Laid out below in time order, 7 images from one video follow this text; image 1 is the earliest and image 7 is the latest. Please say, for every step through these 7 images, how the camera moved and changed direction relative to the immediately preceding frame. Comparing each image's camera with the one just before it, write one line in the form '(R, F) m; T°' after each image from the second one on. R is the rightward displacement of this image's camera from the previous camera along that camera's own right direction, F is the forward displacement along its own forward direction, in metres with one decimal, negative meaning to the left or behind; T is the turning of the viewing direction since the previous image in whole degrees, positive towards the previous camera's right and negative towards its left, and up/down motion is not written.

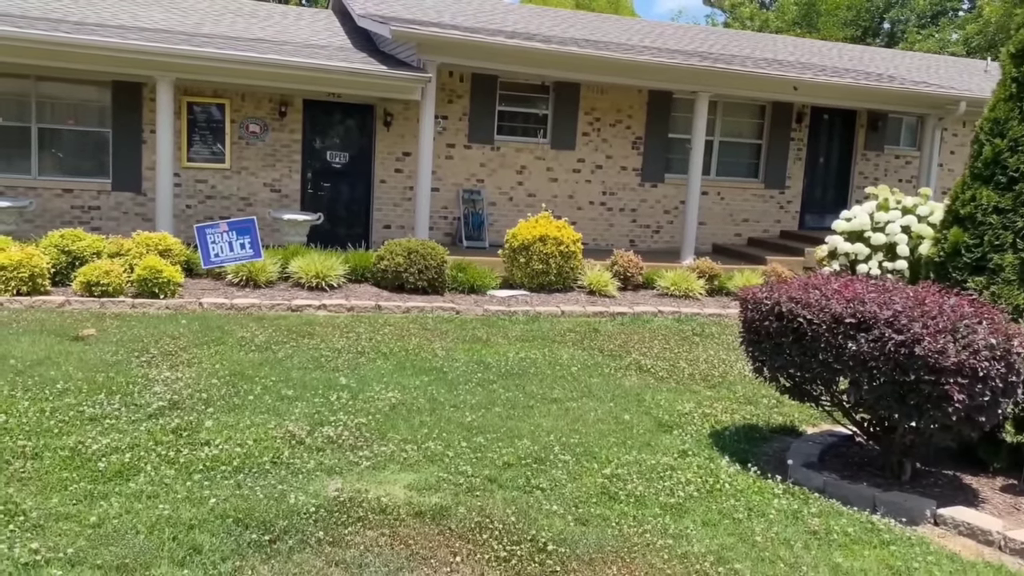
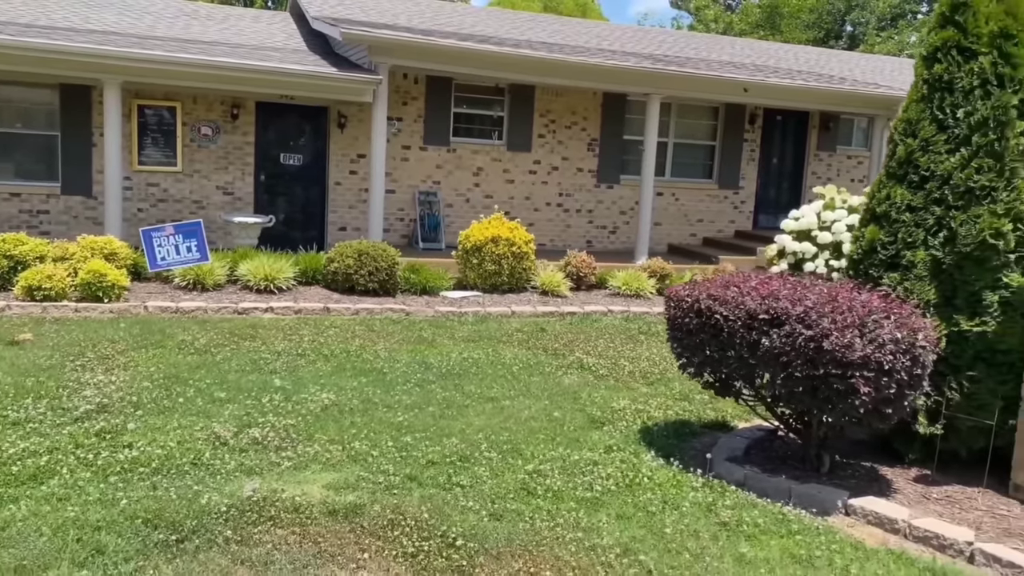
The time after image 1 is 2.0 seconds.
(+0.3, -0.1) m; +2°
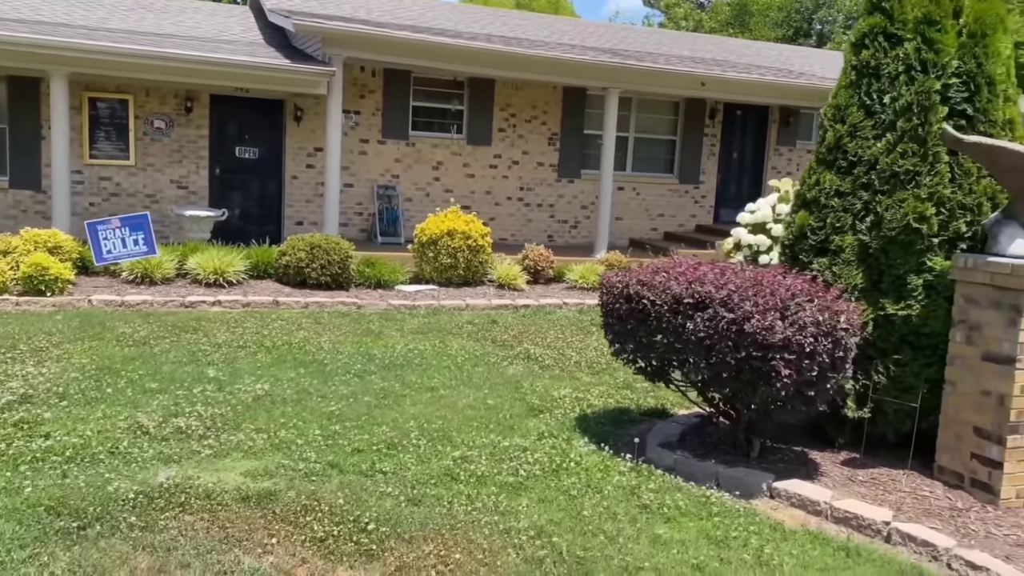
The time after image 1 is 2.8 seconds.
(+0.3, 0.0) m; +2°
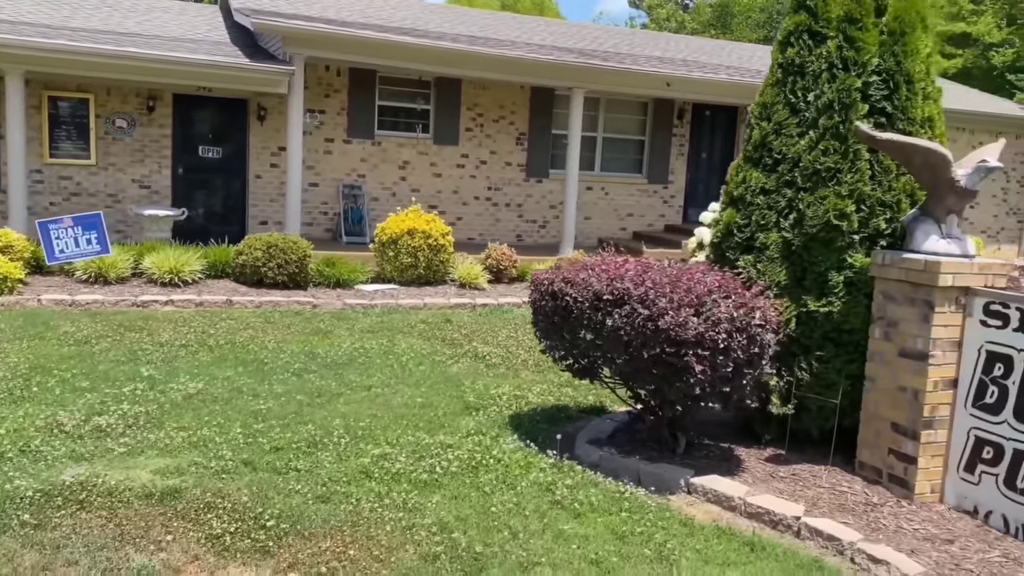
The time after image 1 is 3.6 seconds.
(+0.4, 0.0) m; +1°
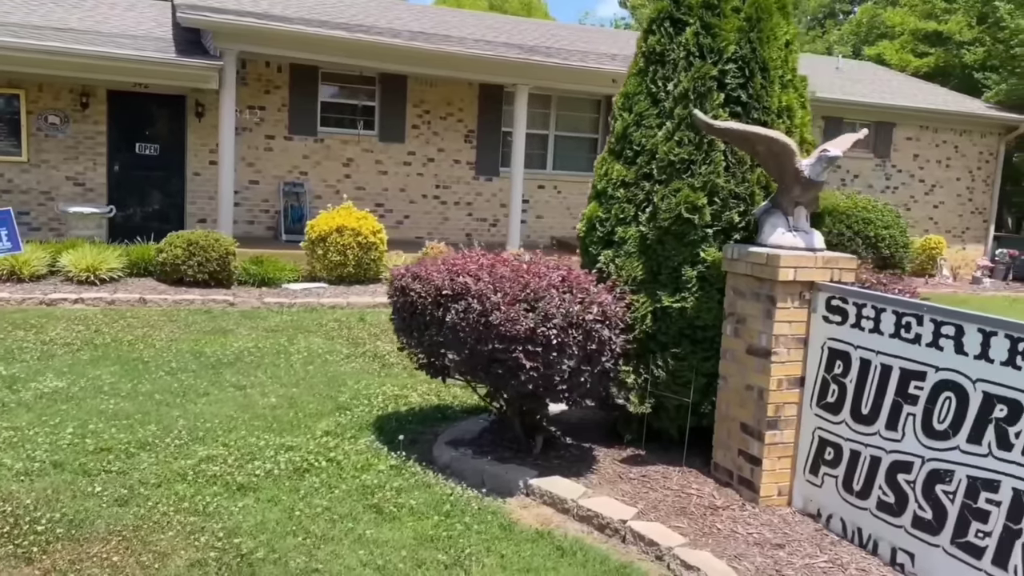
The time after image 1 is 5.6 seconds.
(+0.9, +0.2) m; 0°
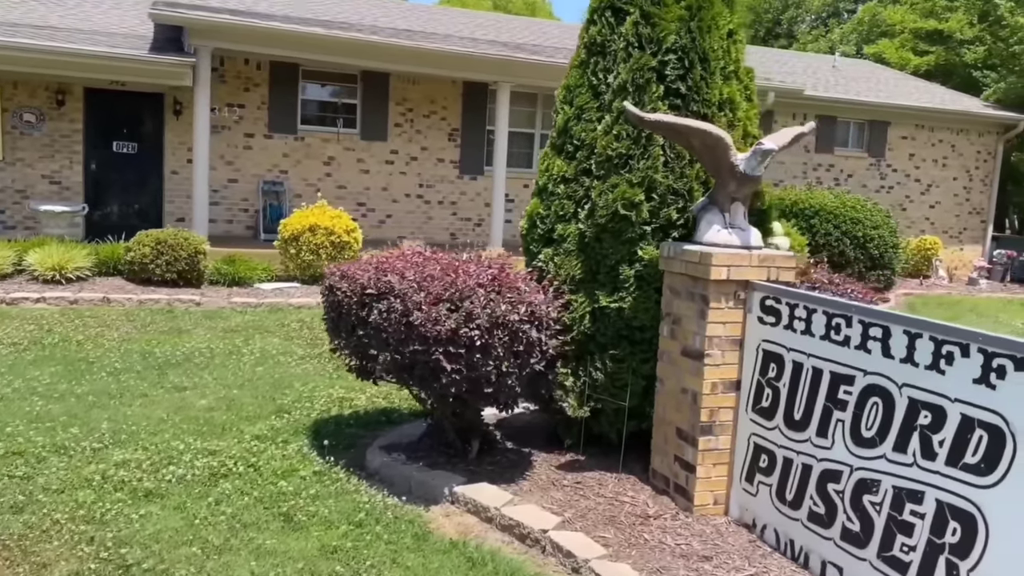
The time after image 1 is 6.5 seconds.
(+0.4, +0.2) m; -1°
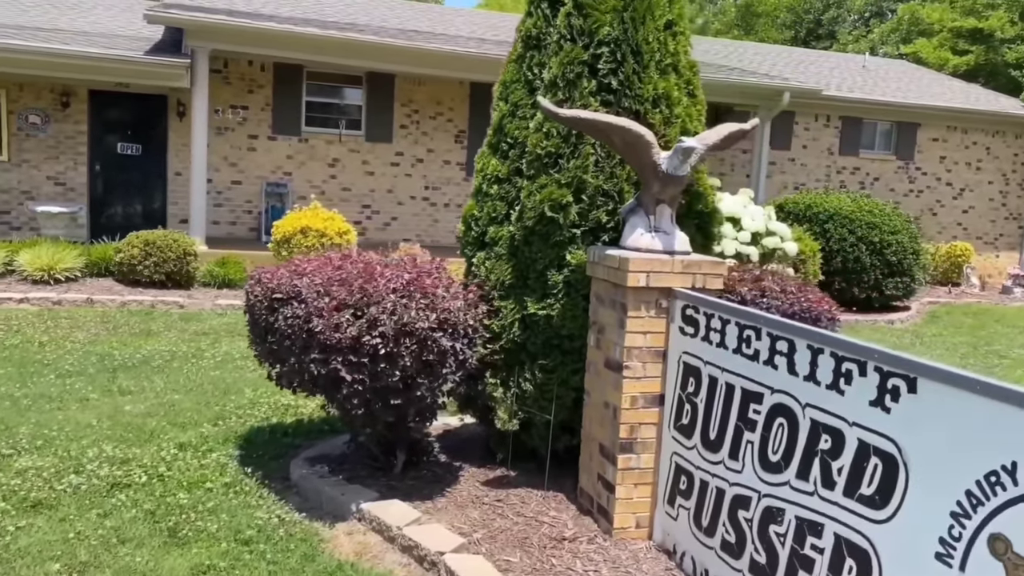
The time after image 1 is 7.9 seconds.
(+0.6, +0.3) m; -3°
